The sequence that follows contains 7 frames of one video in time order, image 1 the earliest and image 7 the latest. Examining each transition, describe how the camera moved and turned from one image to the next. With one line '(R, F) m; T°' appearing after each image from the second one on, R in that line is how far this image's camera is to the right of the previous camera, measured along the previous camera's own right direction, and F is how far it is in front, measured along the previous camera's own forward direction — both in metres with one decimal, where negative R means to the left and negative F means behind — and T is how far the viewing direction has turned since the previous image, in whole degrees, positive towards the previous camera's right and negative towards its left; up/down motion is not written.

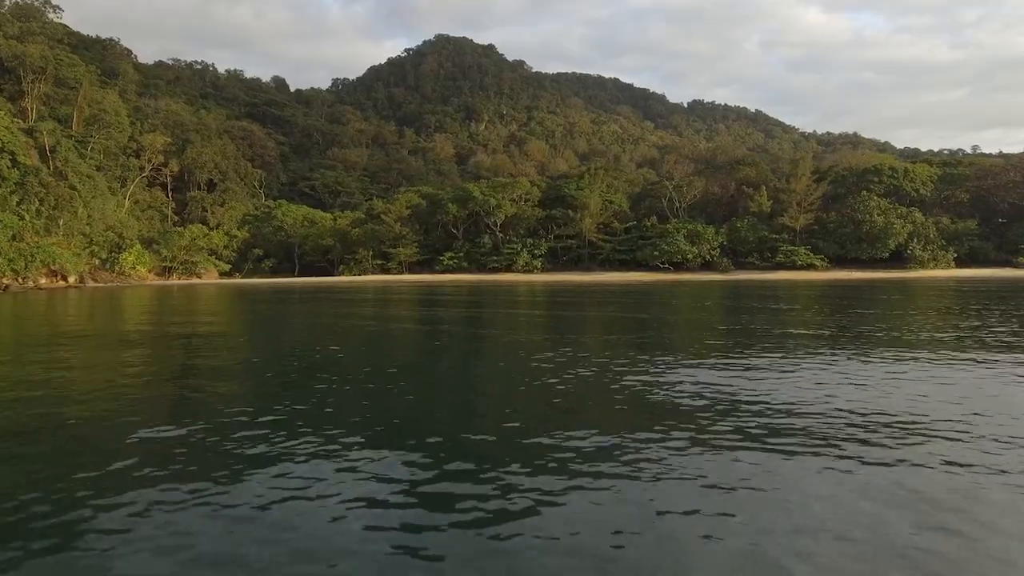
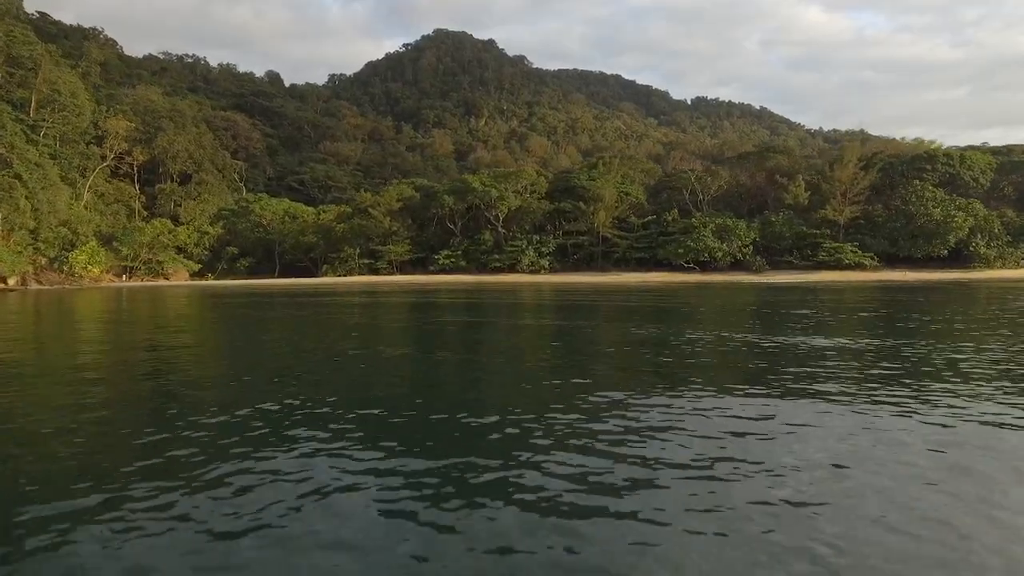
(-0.3, +5.5) m; 0°
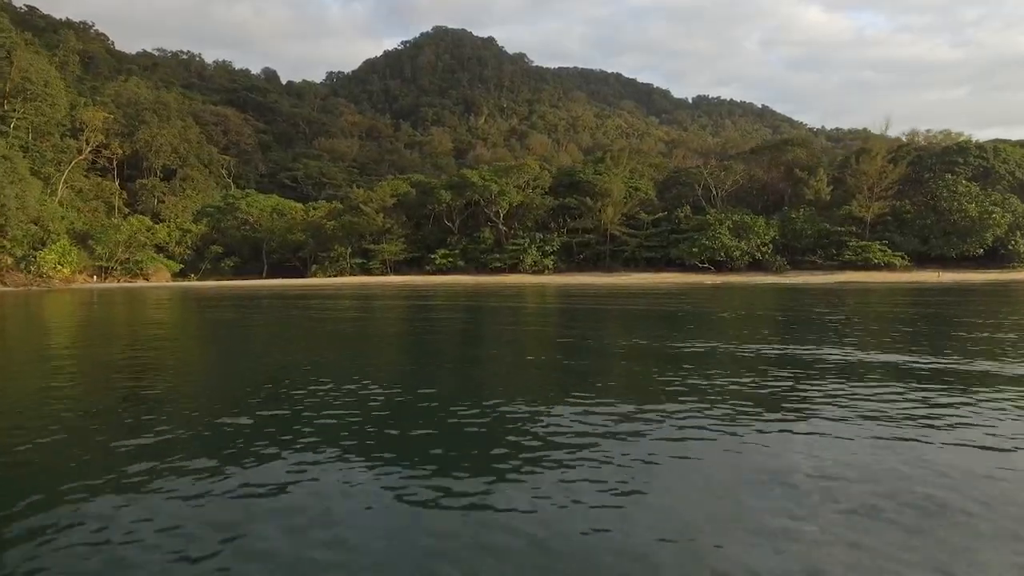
(-0.1, +2.8) m; 0°
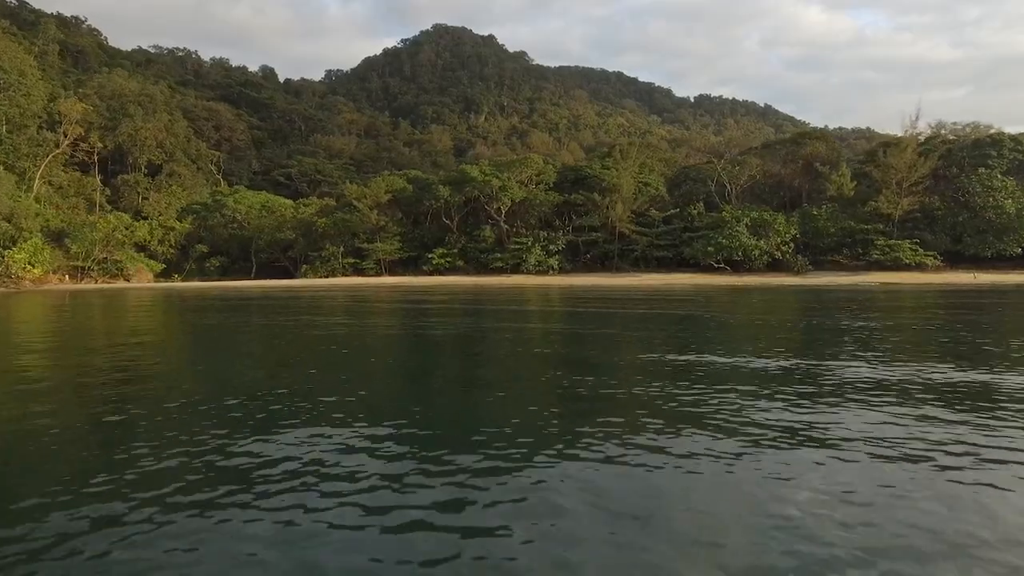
(-0.1, +2.5) m; 0°
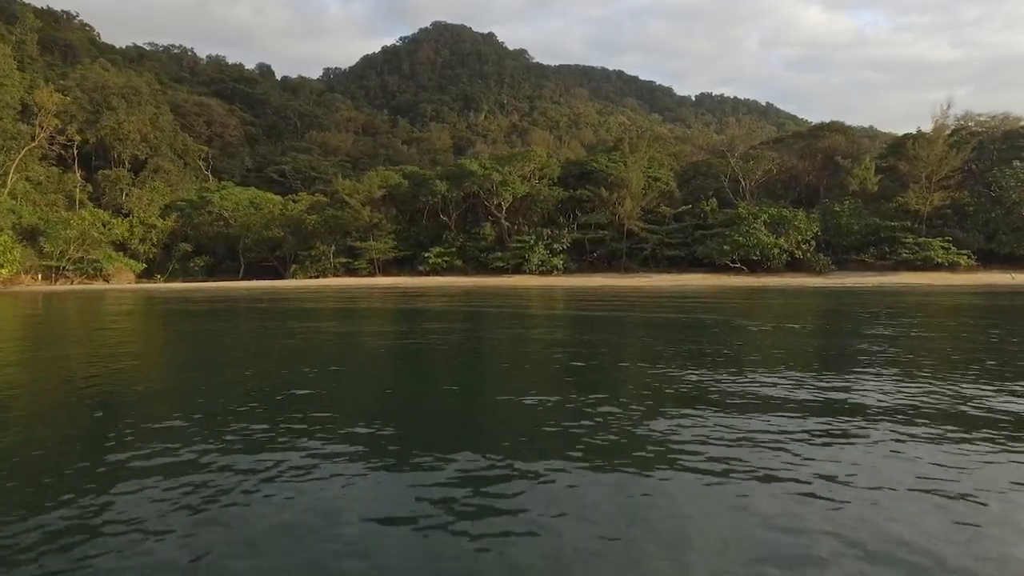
(-0.1, +2.3) m; 0°
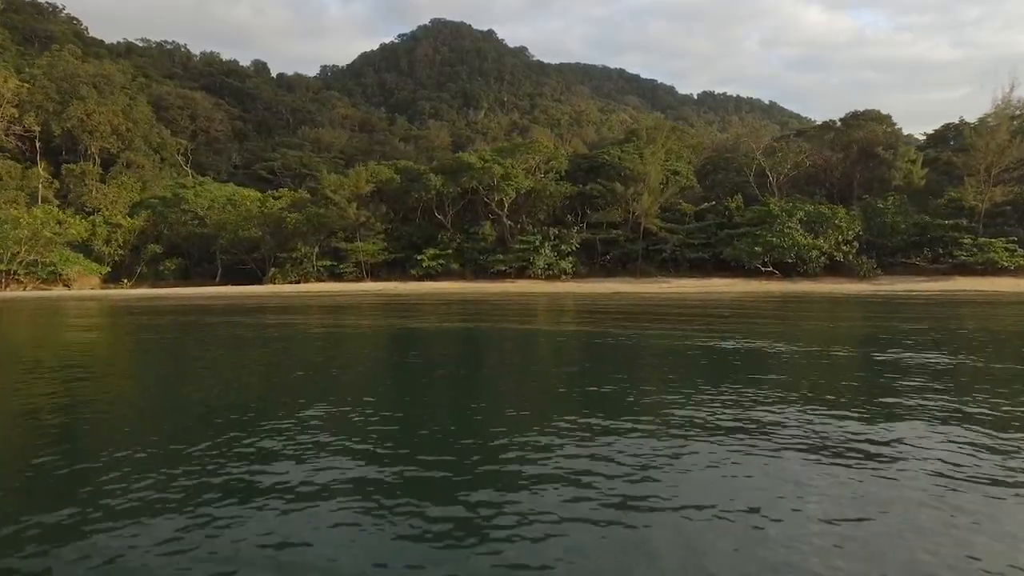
(-0.1, +3.8) m; 0°
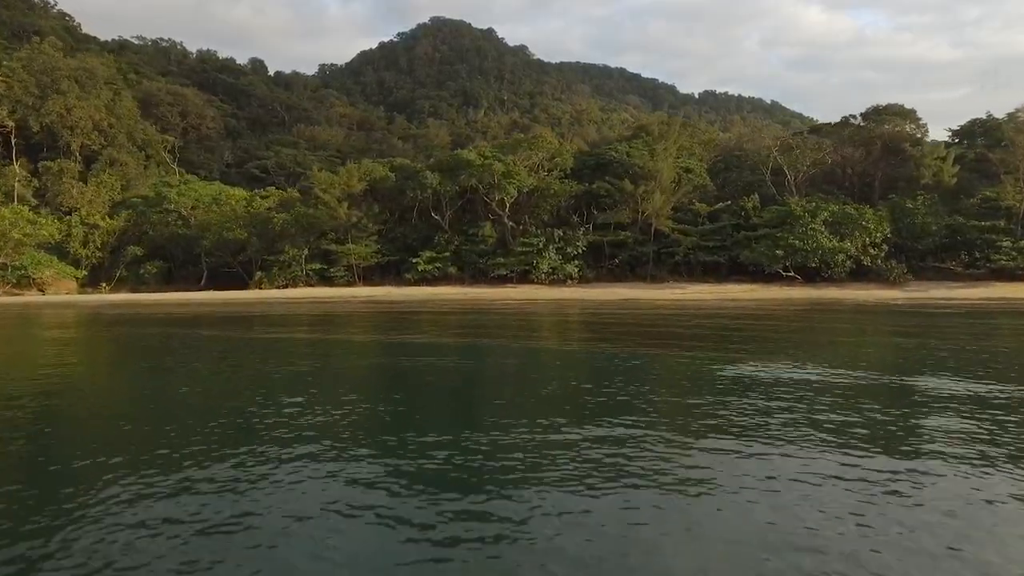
(-0.1, +2.1) m; 0°
